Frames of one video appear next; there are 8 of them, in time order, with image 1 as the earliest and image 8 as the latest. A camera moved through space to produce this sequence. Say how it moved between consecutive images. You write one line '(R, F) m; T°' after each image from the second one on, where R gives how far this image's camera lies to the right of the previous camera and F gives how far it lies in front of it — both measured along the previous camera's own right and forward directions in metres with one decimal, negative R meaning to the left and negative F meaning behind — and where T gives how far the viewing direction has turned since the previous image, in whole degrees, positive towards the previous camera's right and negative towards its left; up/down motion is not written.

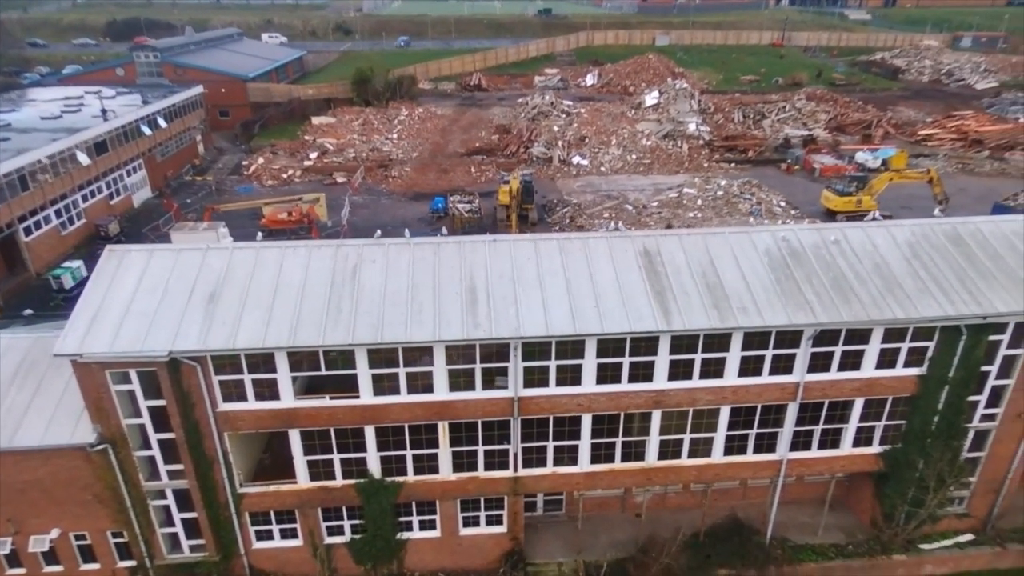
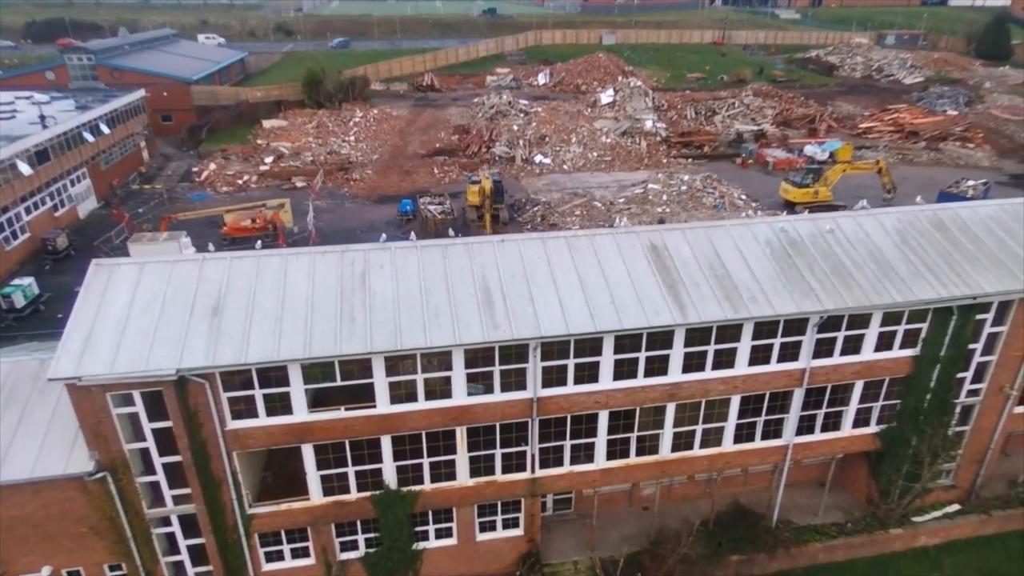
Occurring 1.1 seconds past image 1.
(-1.4, +0.2) m; +5°
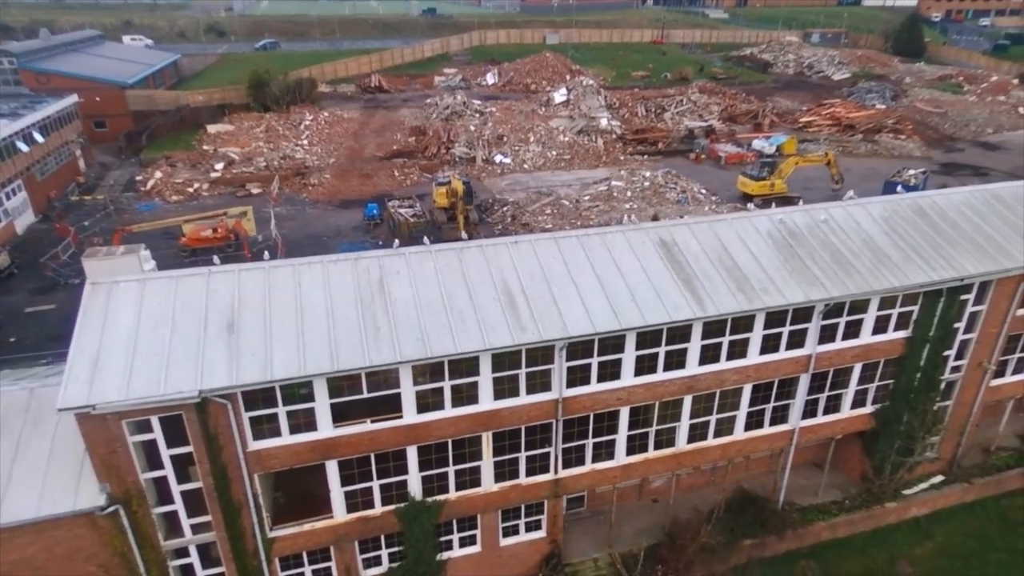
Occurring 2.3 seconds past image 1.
(-1.6, +0.2) m; +5°
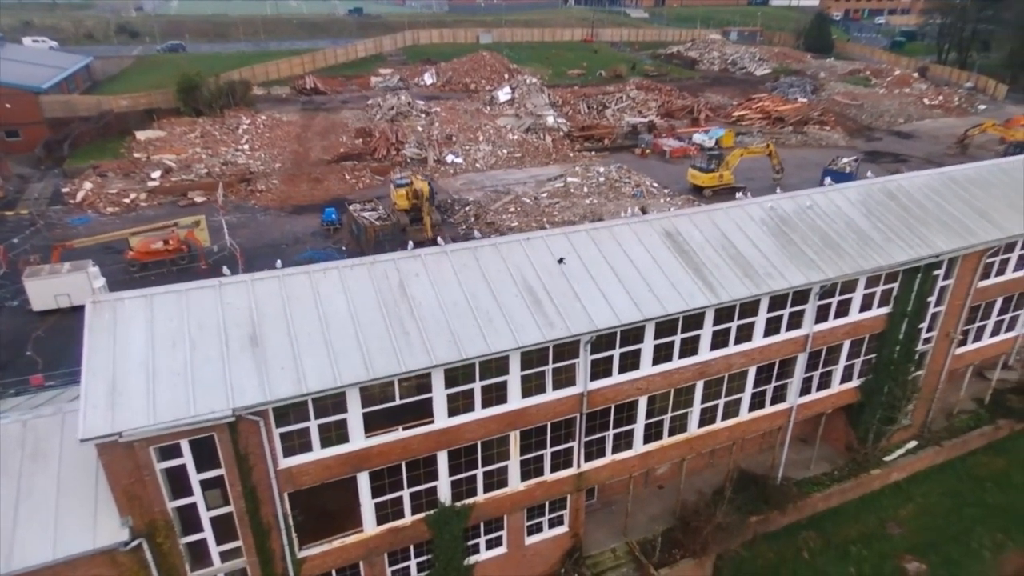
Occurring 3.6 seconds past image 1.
(-1.8, +0.2) m; +6°
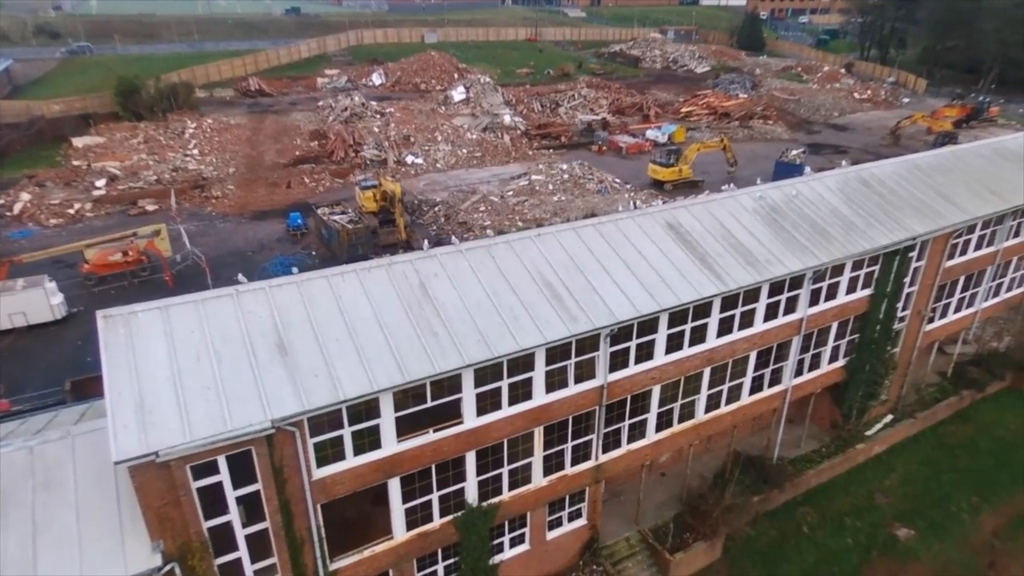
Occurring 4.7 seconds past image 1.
(-1.5, +0.1) m; +5°
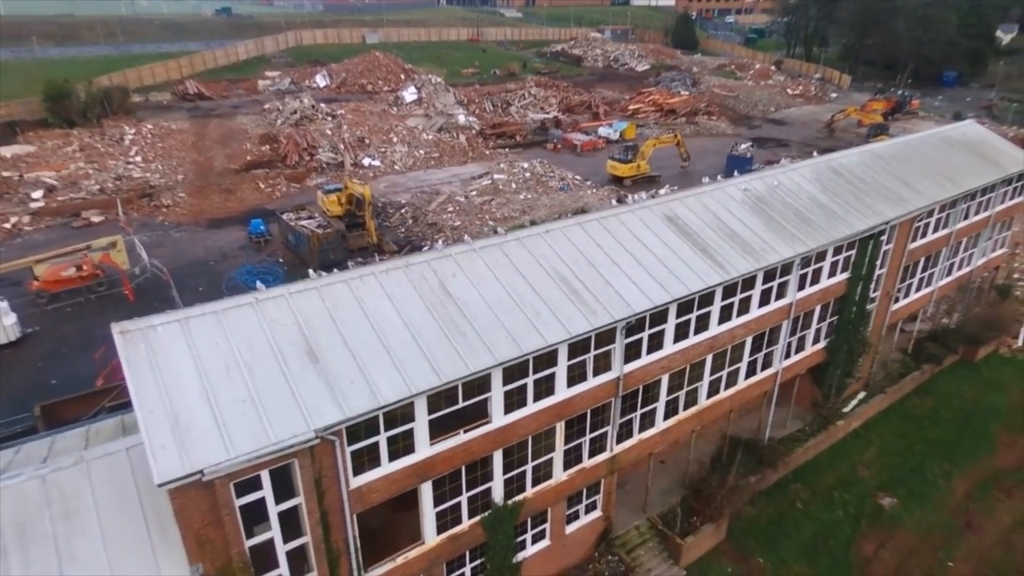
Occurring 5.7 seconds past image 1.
(-1.5, +0.1) m; +5°
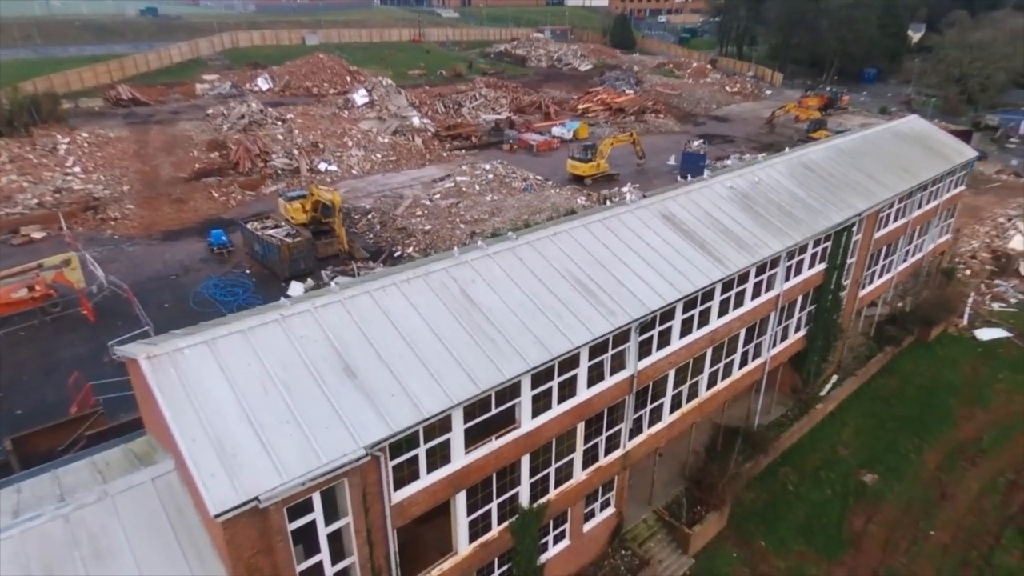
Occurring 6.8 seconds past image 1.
(-1.5, +0.1) m; +5°
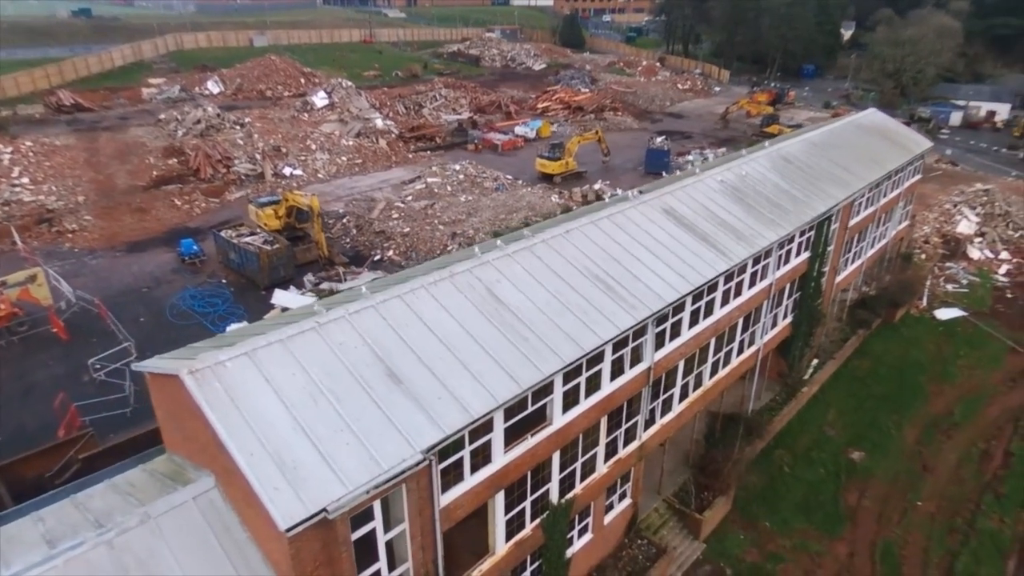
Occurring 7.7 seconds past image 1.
(-1.4, 0.0) m; +5°
